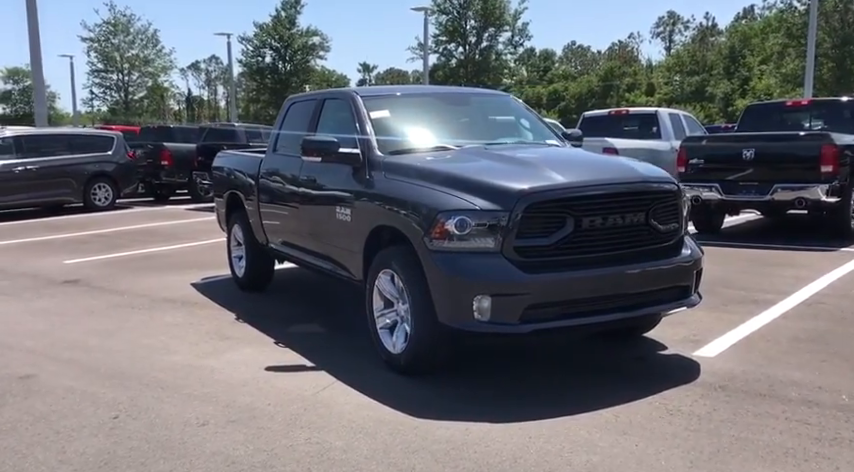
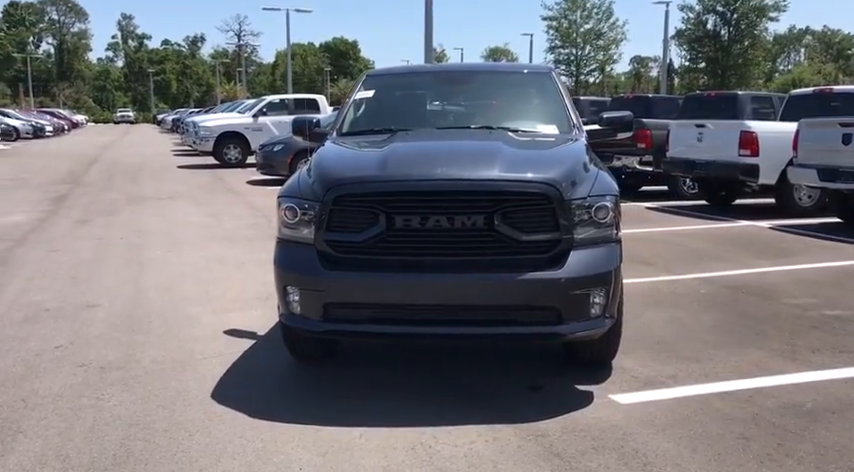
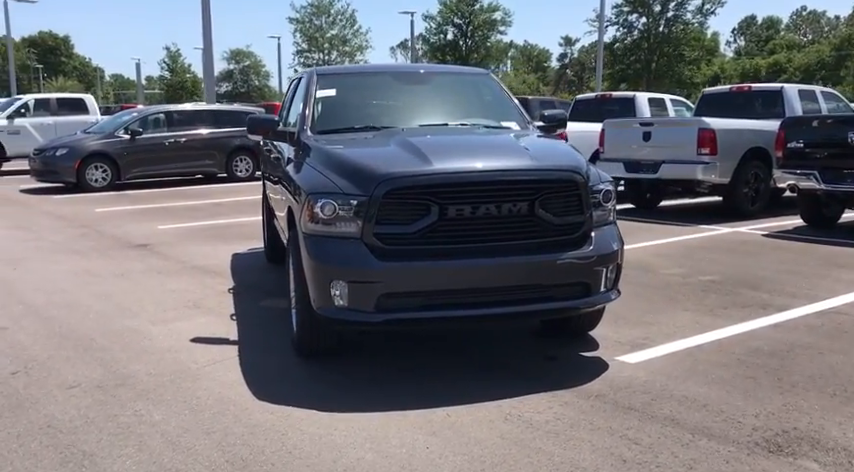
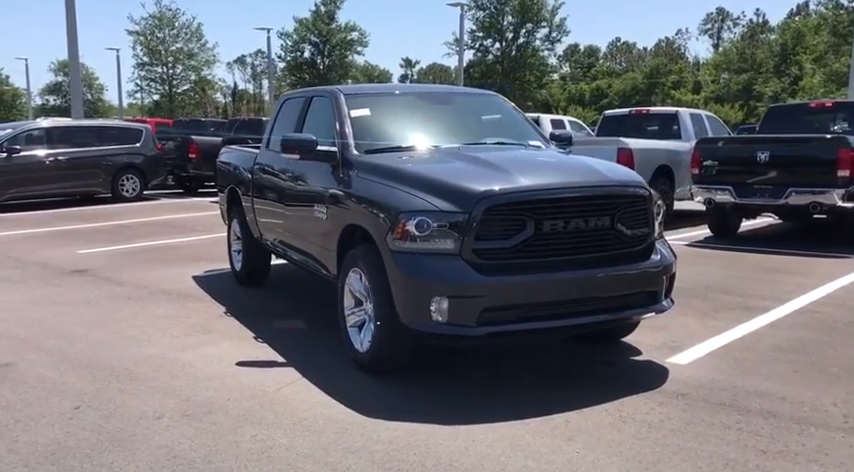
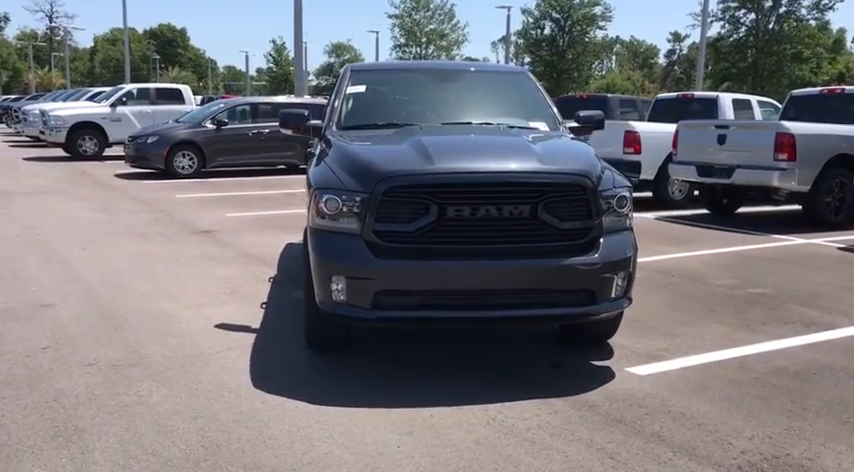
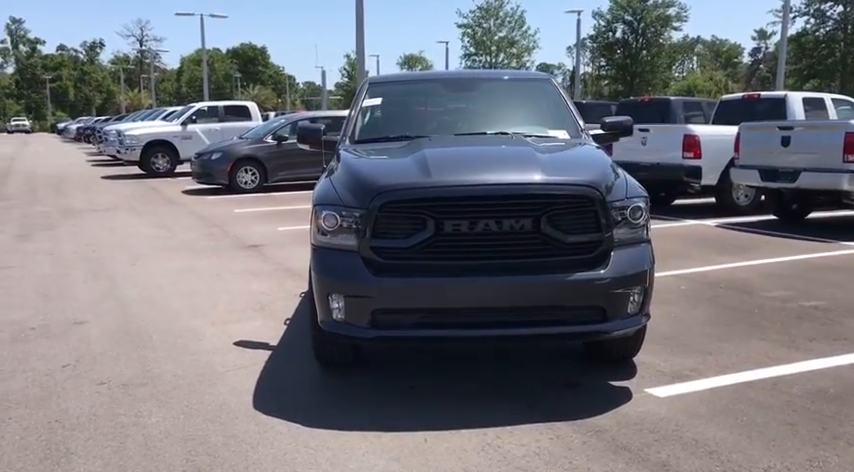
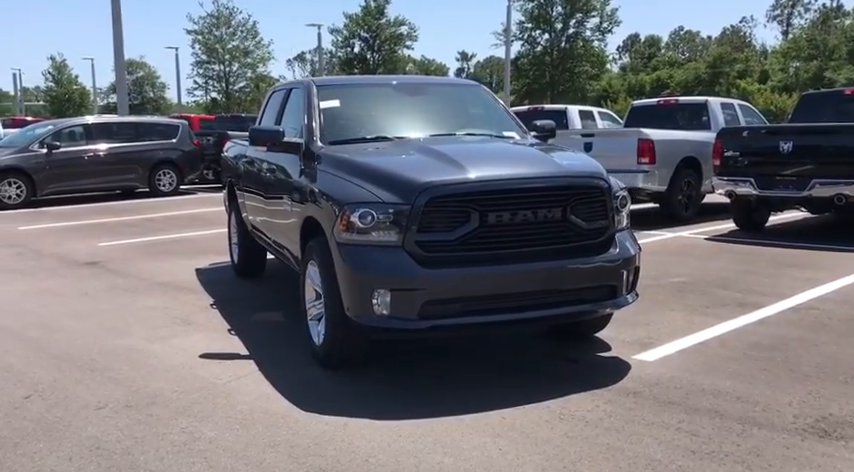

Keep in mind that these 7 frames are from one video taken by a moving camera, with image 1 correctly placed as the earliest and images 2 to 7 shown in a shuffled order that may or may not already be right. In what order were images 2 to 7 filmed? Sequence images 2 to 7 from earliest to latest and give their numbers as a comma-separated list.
4, 7, 3, 5, 6, 2
